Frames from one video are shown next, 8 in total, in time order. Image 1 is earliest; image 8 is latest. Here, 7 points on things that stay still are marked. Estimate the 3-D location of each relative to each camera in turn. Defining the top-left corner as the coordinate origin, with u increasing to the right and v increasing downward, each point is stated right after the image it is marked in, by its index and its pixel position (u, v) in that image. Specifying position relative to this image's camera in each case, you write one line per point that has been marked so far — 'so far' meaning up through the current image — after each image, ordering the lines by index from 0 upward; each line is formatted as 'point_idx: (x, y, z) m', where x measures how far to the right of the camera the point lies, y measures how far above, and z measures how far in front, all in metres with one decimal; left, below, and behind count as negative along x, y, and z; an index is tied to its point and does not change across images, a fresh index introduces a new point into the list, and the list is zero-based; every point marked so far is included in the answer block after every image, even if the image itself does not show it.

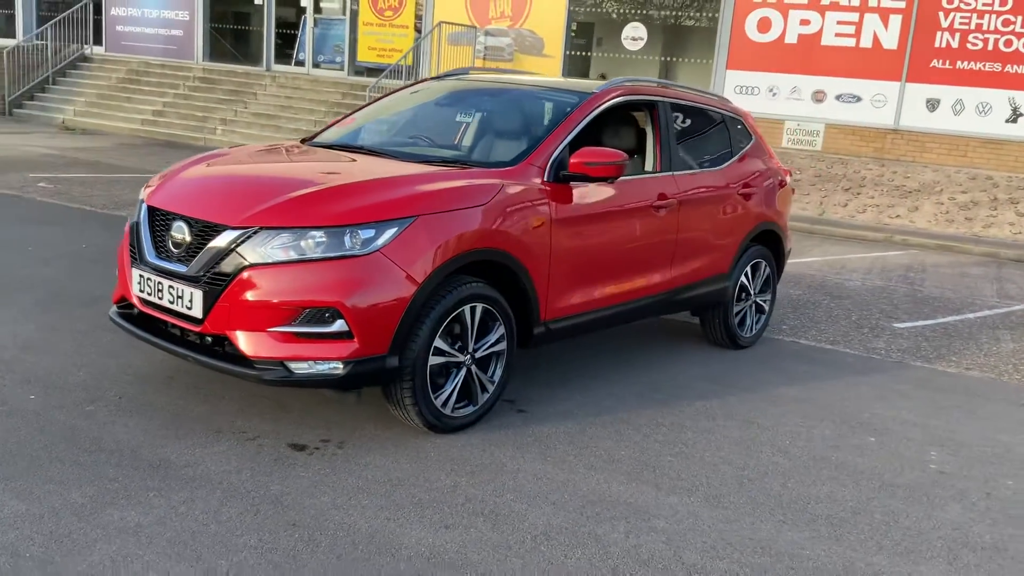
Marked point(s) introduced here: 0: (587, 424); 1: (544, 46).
0: (+0.3, -0.6, +4.6) m
1: (+0.5, +3.8, +15.8) m
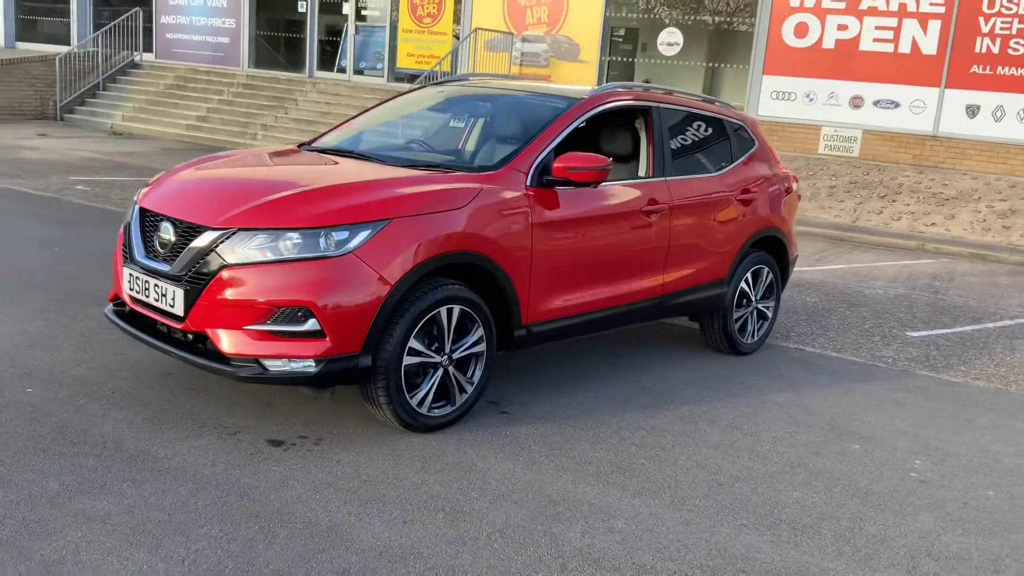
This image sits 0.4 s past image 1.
0: (+0.2, -0.6, +4.7) m
1: (+1.1, +3.7, +15.9) m
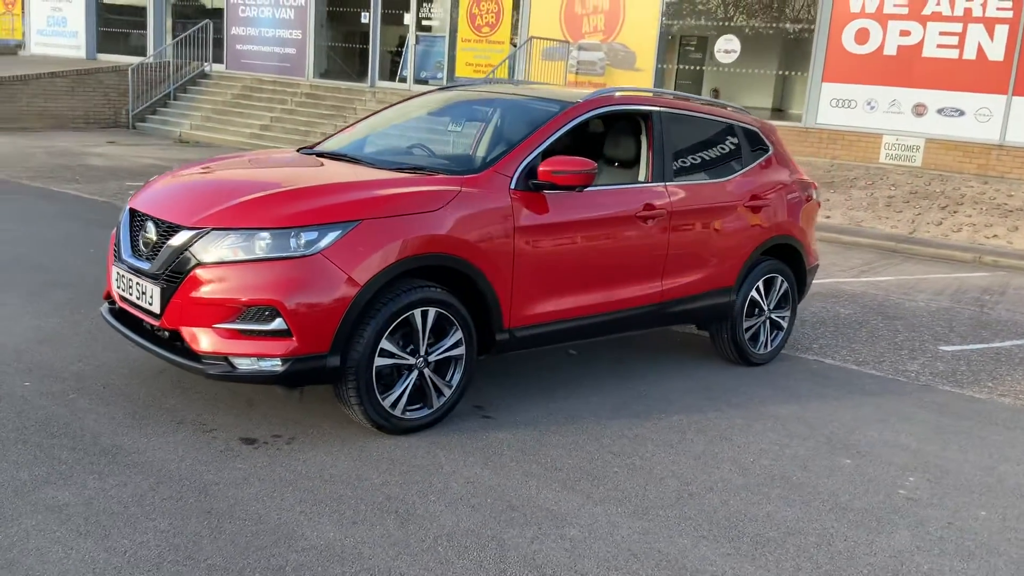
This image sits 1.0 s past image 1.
0: (+0.2, -0.7, +4.6) m
1: (+2.0, +3.6, +15.8) m
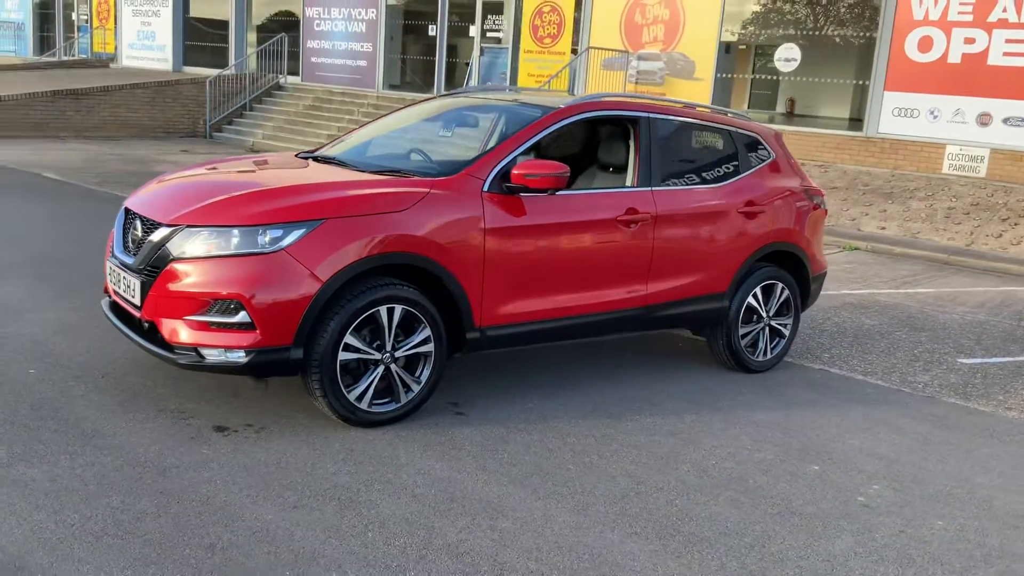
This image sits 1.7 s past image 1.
0: (0.0, -0.7, +4.7) m
1: (+2.9, +3.4, +15.7) m
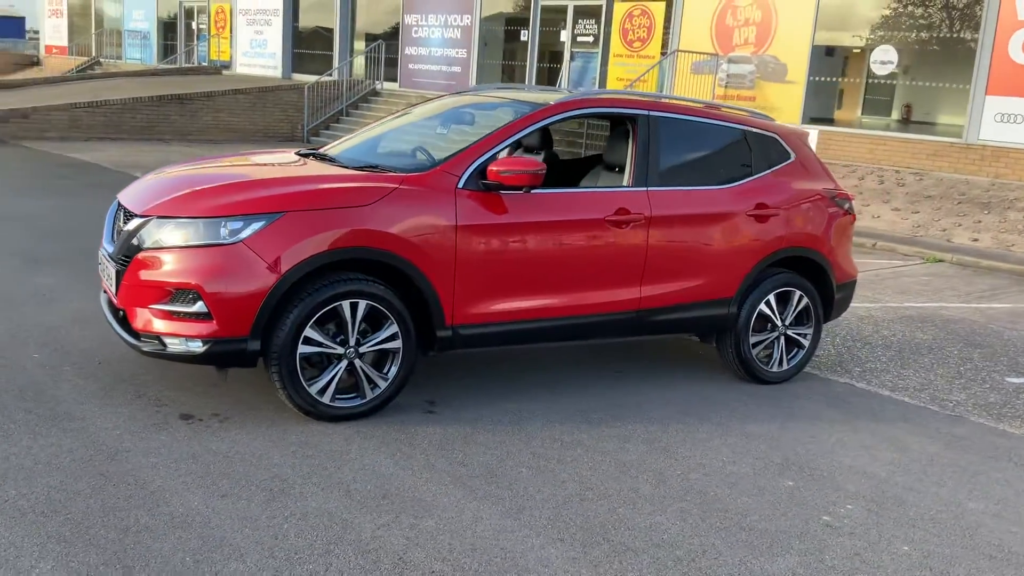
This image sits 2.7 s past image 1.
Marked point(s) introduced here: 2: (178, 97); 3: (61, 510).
0: (-0.1, -0.7, +4.6) m
1: (+4.2, +3.3, +15.2) m
2: (-5.9, +3.4, +17.8) m
3: (-1.6, -0.8, +3.6) m
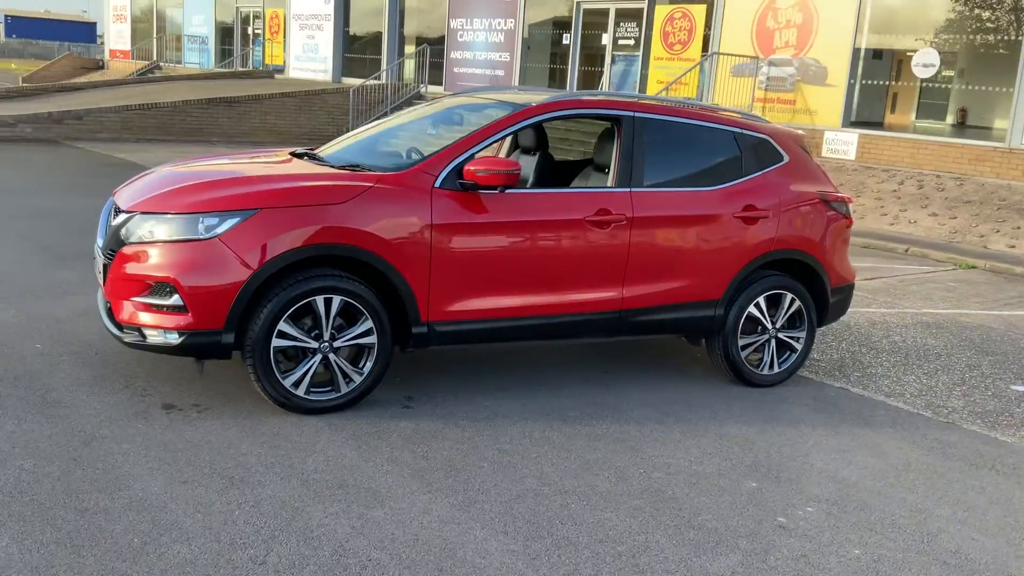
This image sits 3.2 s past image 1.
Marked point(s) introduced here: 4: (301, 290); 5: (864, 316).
0: (-0.3, -0.6, +4.7) m
1: (+4.7, +3.2, +15.0) m
2: (-5.2, +3.4, +18.2) m
3: (-1.8, -0.8, +3.7) m
4: (-0.9, 0.0, +4.5) m
5: (+2.8, -0.2, +8.0) m
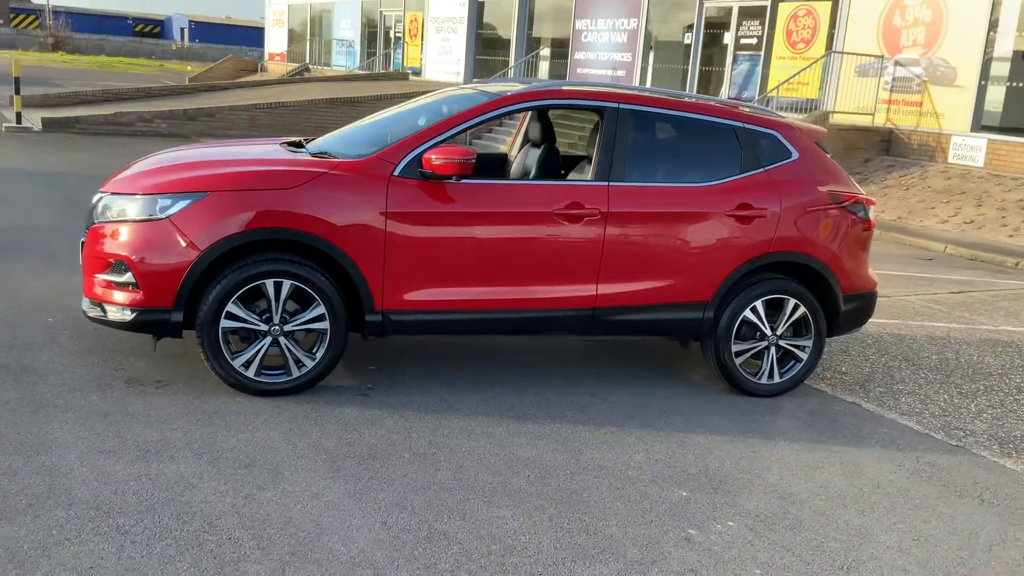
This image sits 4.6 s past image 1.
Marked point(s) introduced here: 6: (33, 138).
0: (-0.5, -0.6, +4.7) m
1: (+6.2, +3.0, +14.0) m
2: (-3.0, +3.5, +18.8) m
3: (-2.2, -0.6, +4.0) m
4: (-1.2, +0.1, +4.6) m
5: (+3.0, -0.3, +7.4) m
6: (-7.2, +2.3, +15.0) m
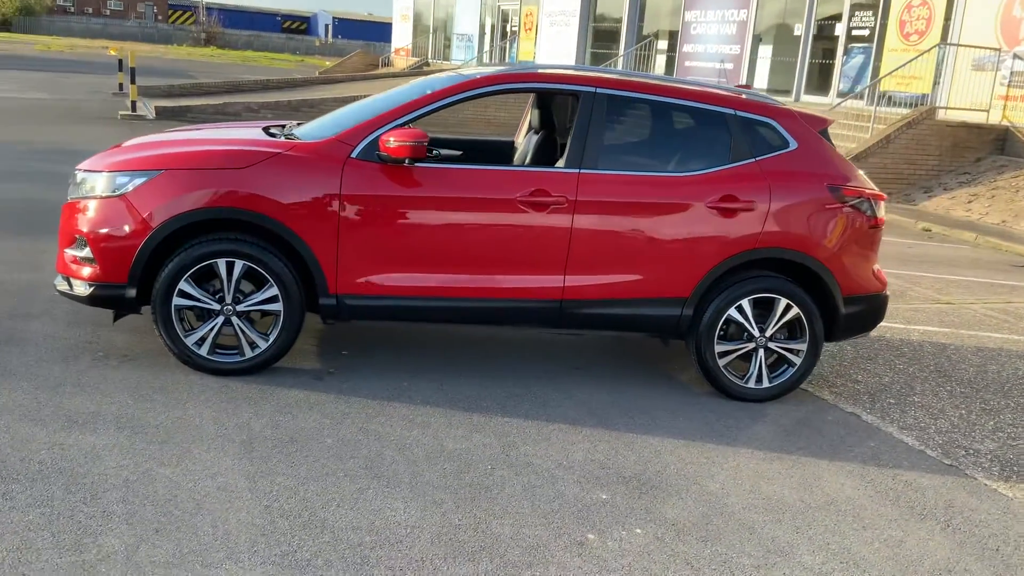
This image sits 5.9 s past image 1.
0: (-0.8, -0.5, +4.6) m
1: (+7.3, +2.8, +12.9) m
2: (-1.1, +3.7, +18.9) m
3: (-2.5, -0.5, +4.1) m
4: (-1.4, +0.2, +4.6) m
5: (+3.1, -0.4, +6.8) m
6: (-5.8, +2.6, +15.8) m
